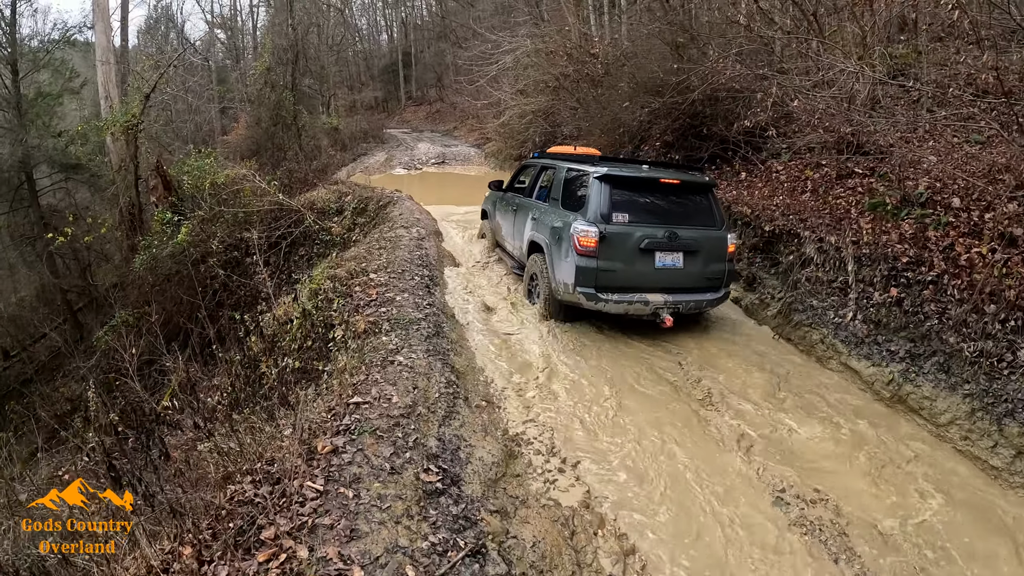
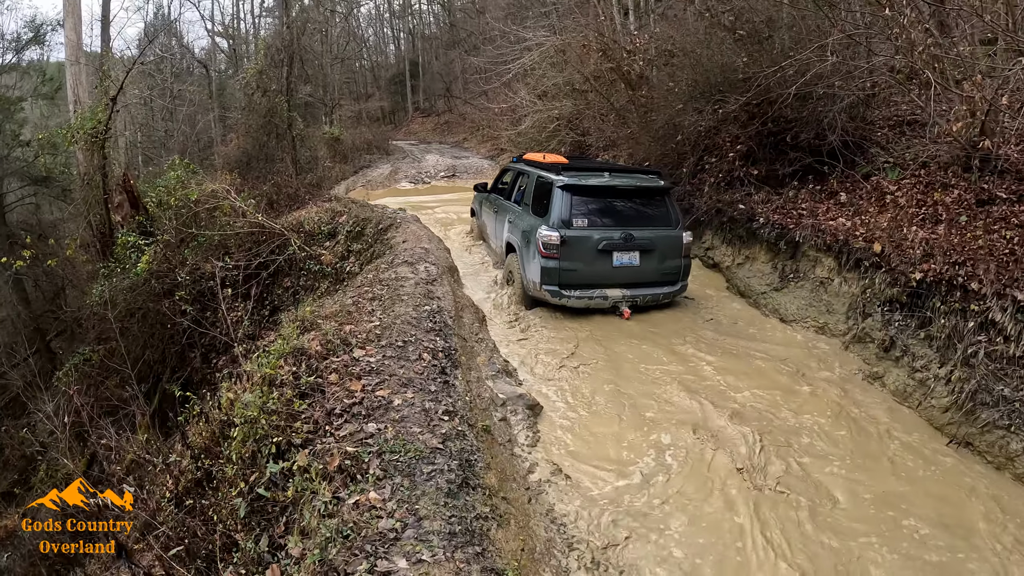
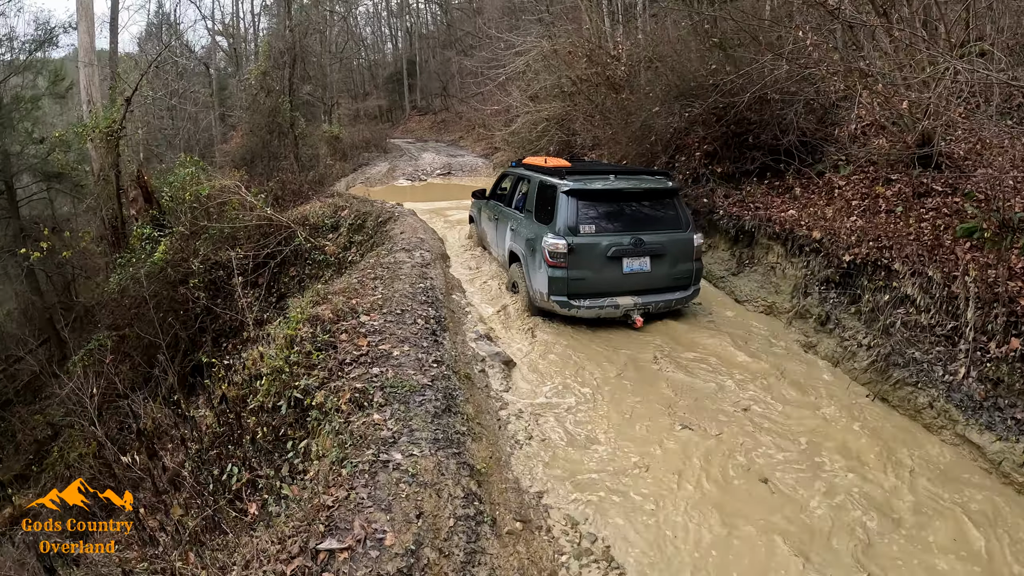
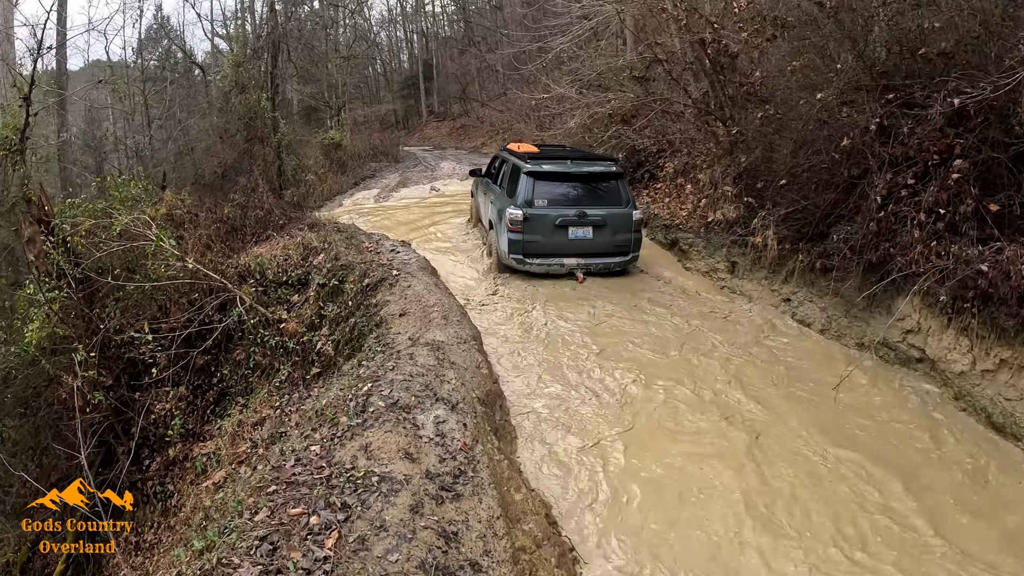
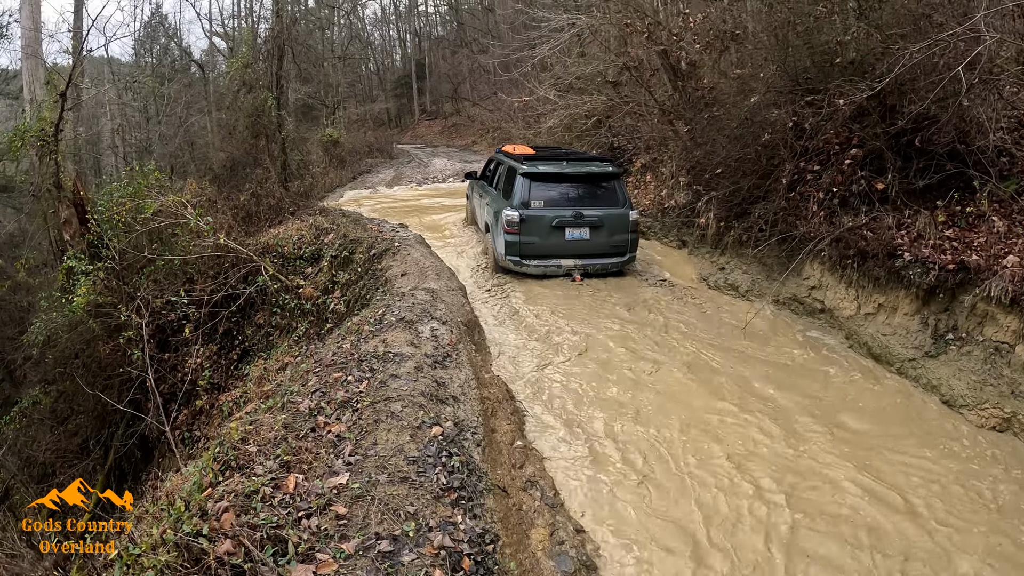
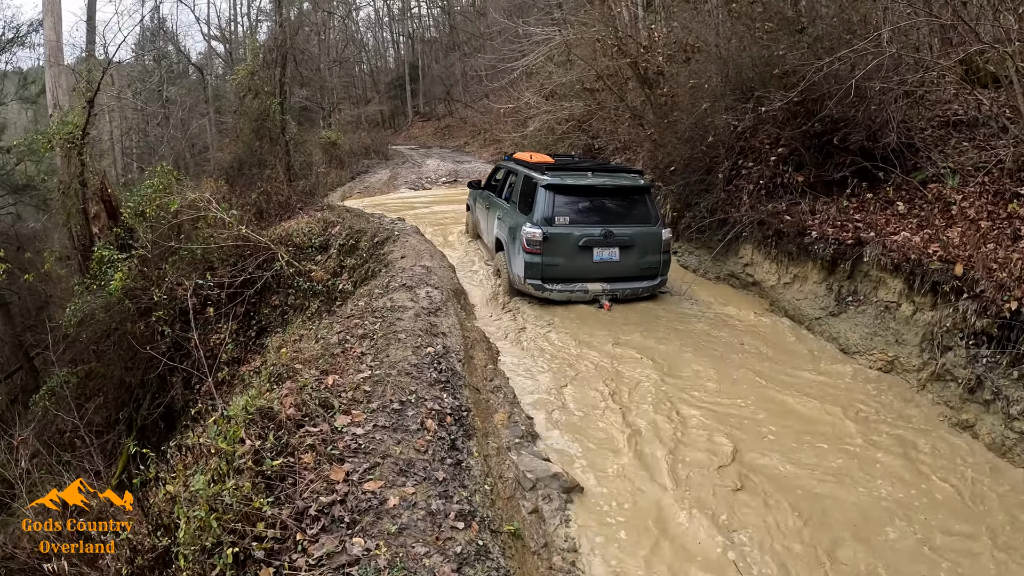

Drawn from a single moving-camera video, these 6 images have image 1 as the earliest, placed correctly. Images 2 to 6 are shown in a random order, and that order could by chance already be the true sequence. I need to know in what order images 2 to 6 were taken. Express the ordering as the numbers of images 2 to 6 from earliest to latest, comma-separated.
3, 2, 6, 5, 4
